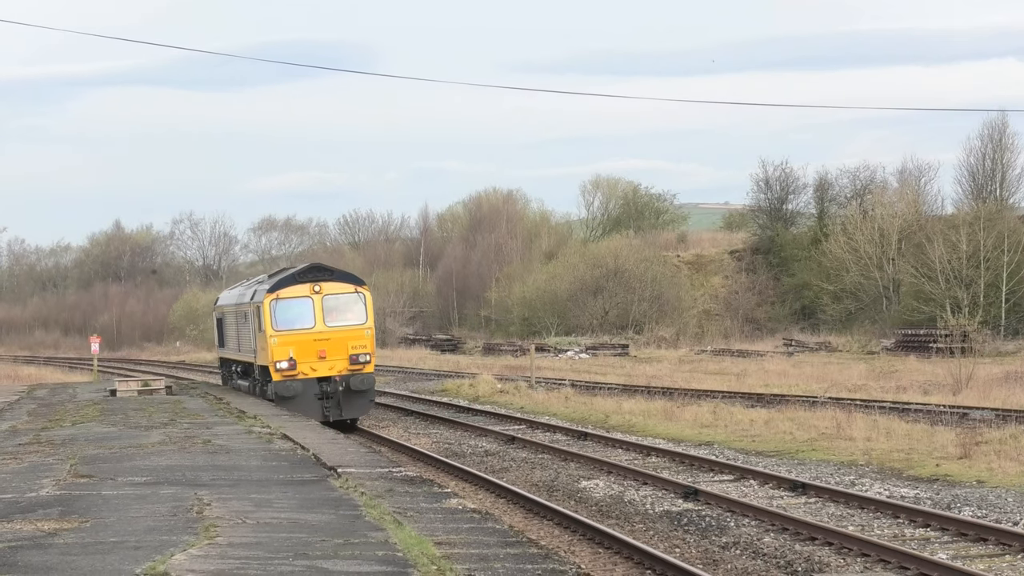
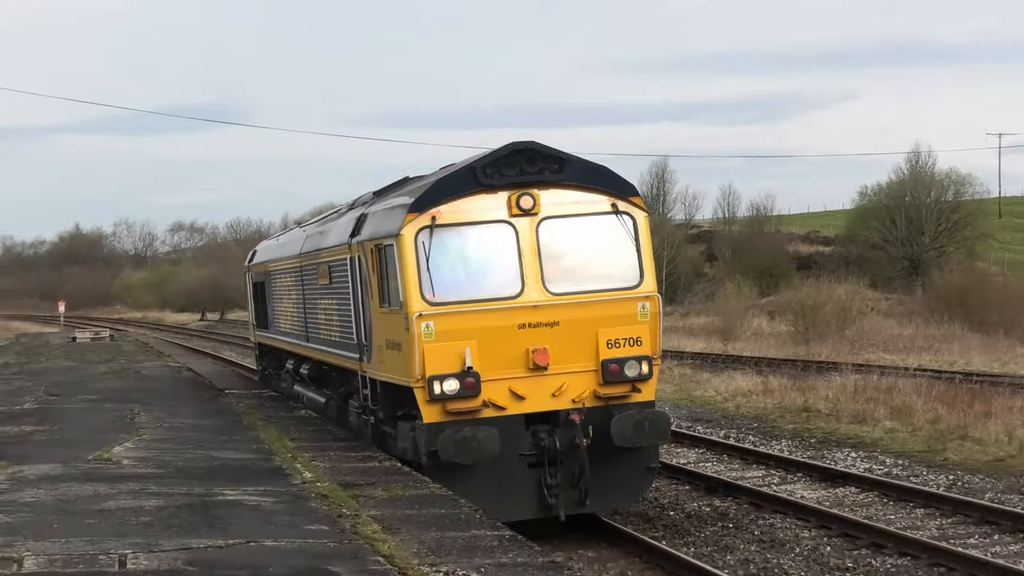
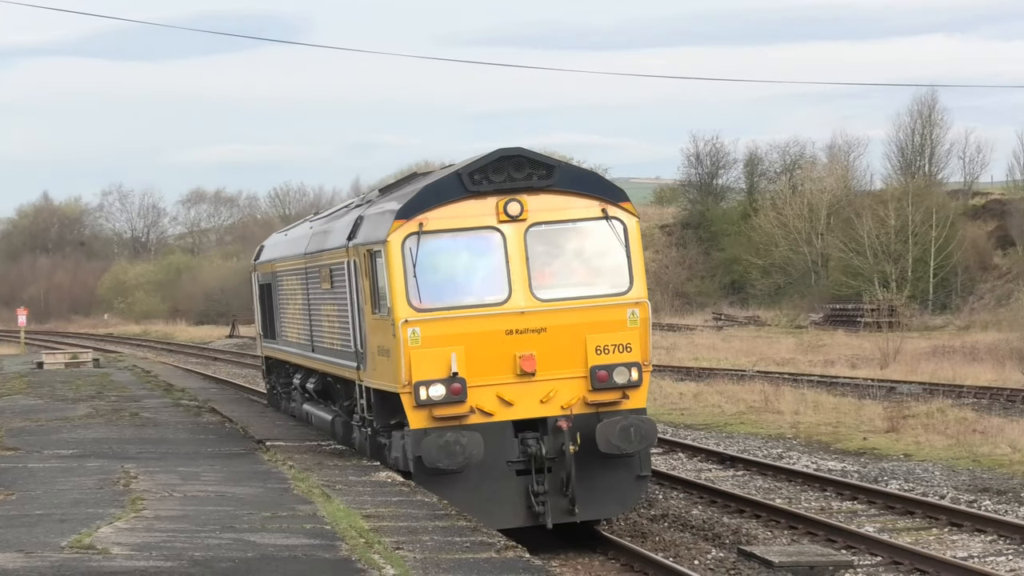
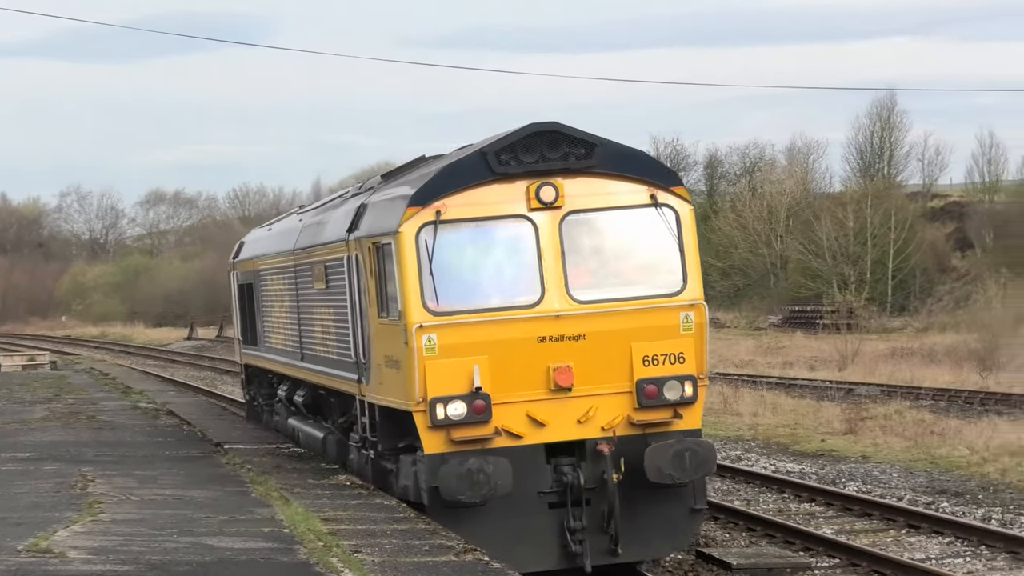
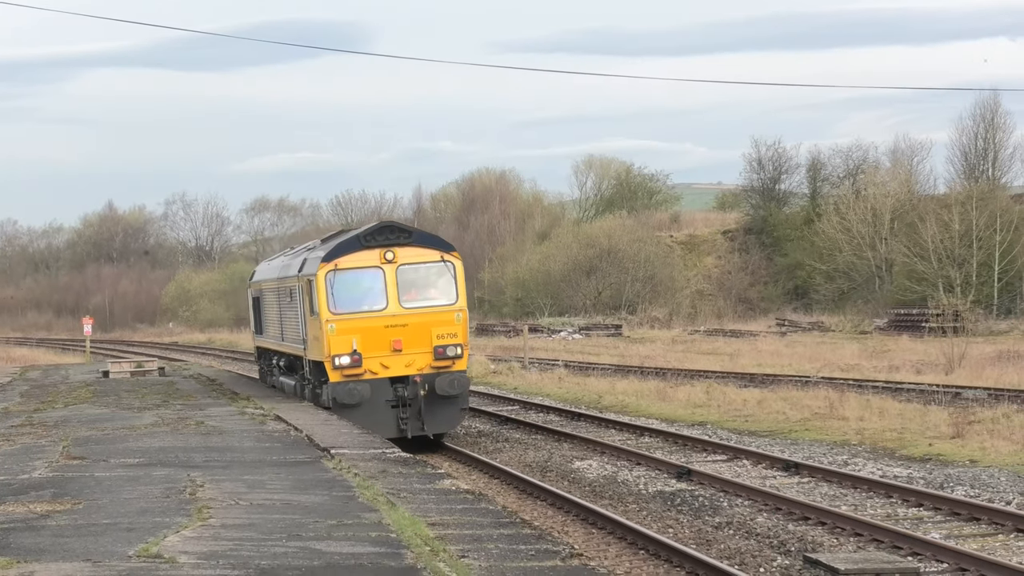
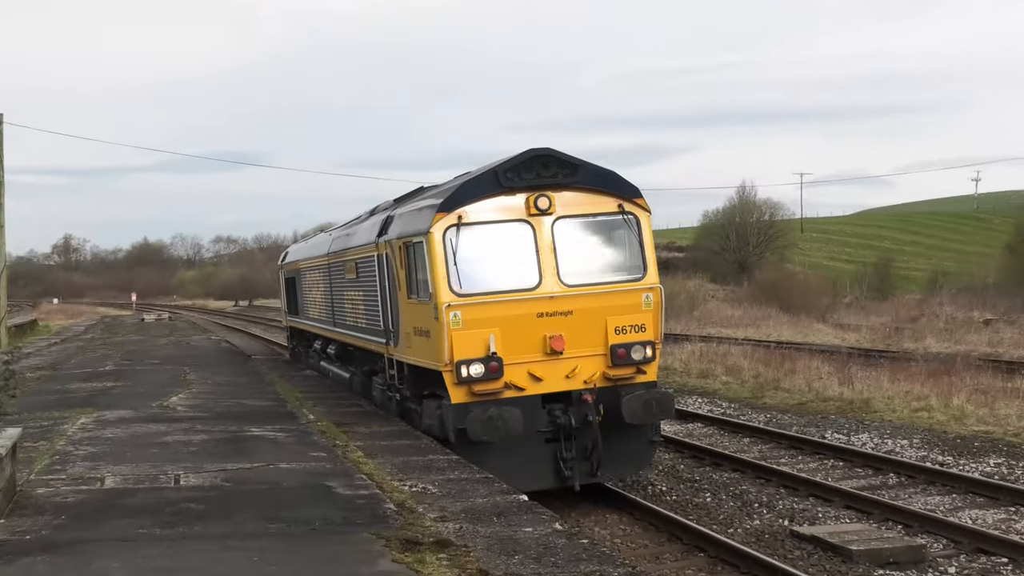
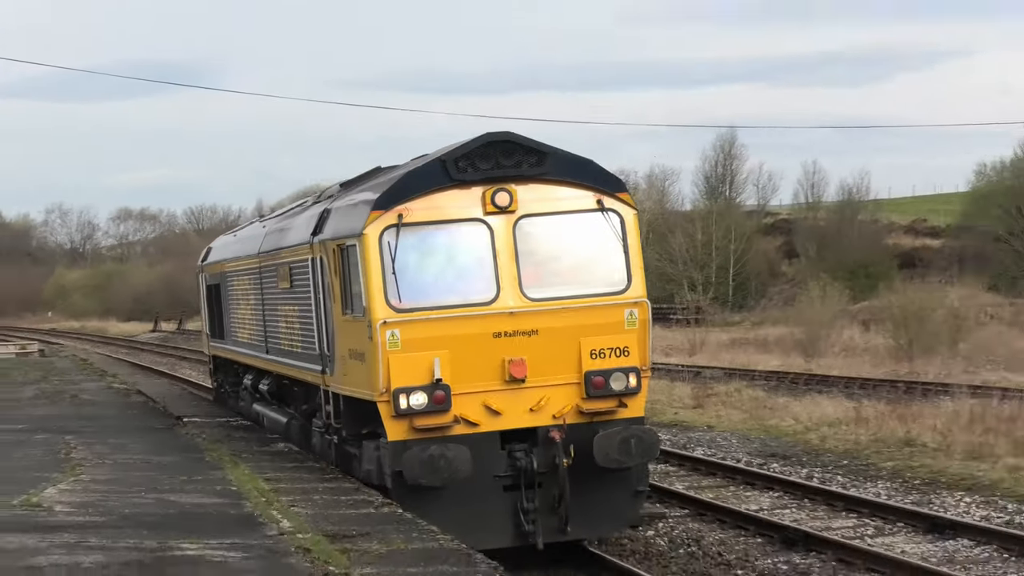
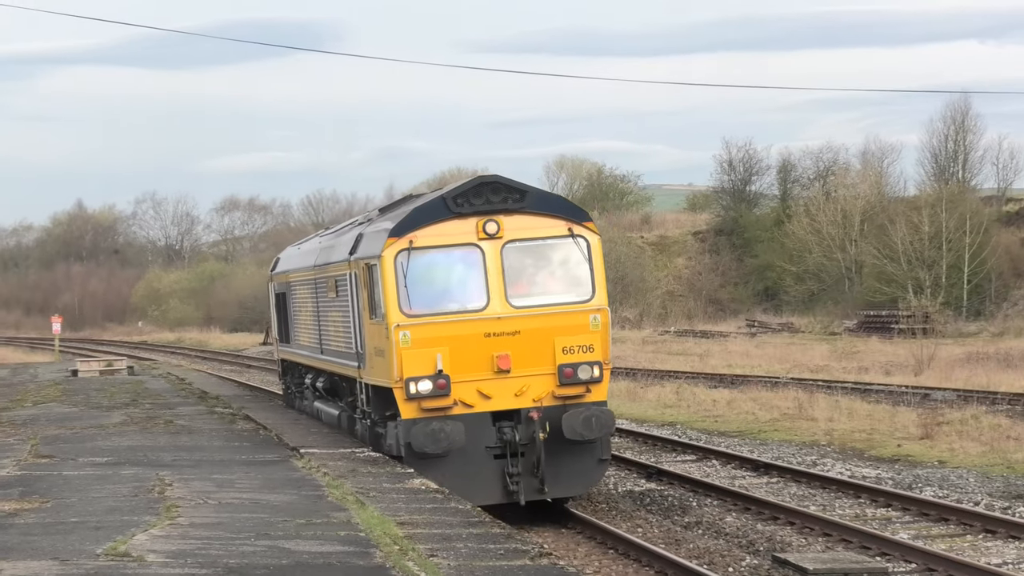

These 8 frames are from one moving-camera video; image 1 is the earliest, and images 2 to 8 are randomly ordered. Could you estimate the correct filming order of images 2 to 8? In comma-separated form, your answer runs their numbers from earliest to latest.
5, 8, 3, 4, 7, 2, 6
